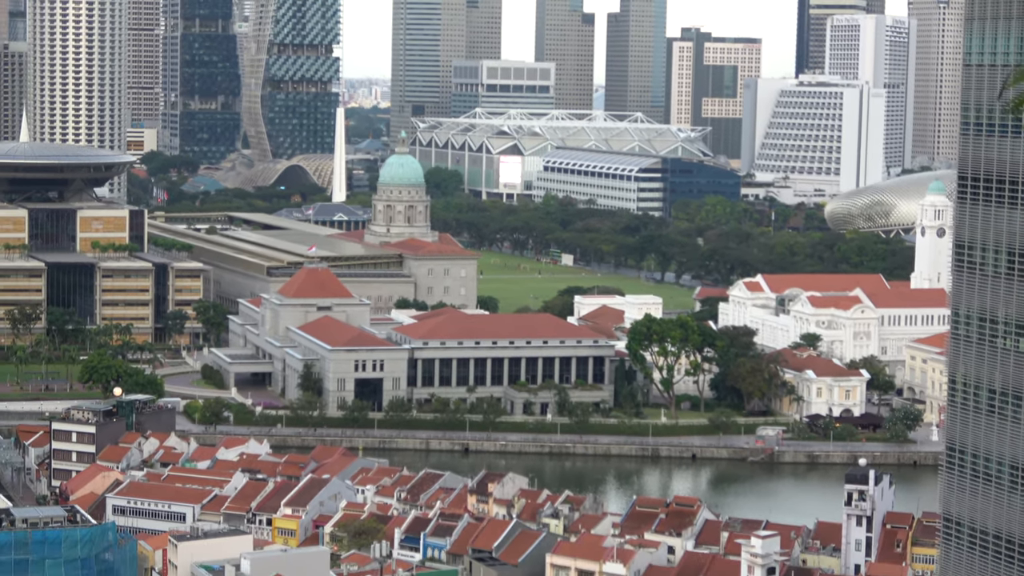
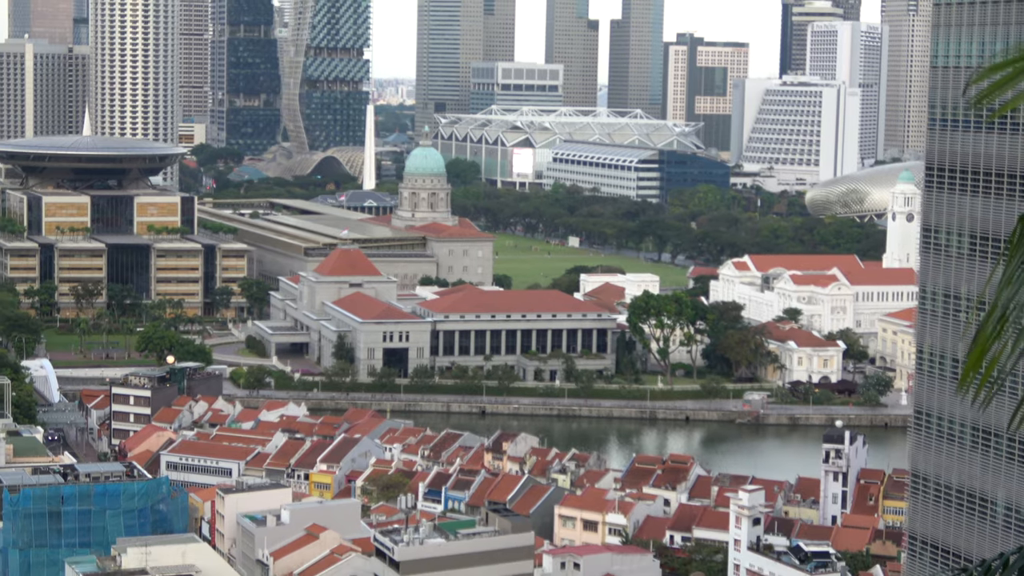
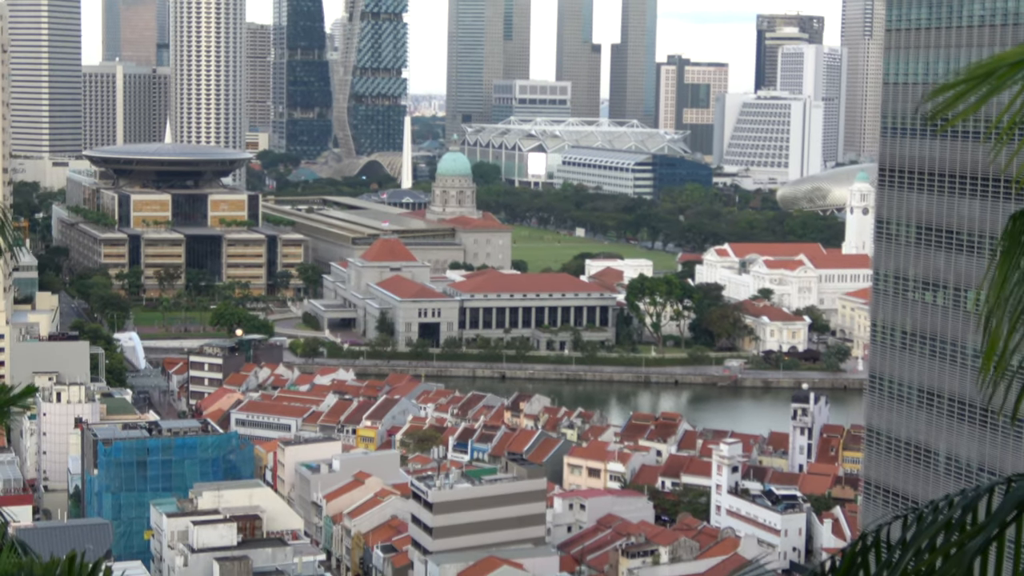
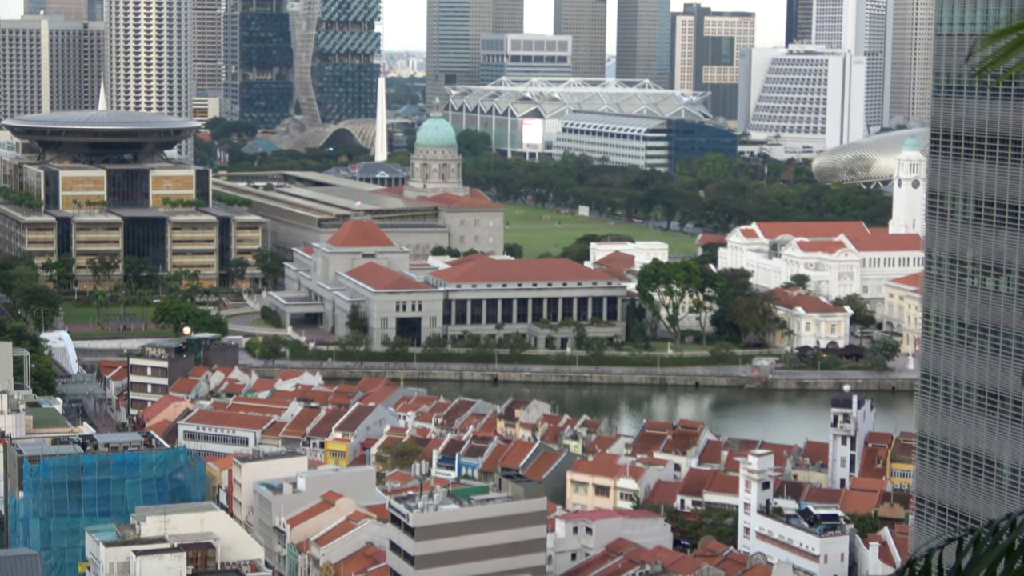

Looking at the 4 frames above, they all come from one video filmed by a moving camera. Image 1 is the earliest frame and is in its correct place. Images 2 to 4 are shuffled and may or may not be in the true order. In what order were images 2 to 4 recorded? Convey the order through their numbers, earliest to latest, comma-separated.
2, 4, 3
